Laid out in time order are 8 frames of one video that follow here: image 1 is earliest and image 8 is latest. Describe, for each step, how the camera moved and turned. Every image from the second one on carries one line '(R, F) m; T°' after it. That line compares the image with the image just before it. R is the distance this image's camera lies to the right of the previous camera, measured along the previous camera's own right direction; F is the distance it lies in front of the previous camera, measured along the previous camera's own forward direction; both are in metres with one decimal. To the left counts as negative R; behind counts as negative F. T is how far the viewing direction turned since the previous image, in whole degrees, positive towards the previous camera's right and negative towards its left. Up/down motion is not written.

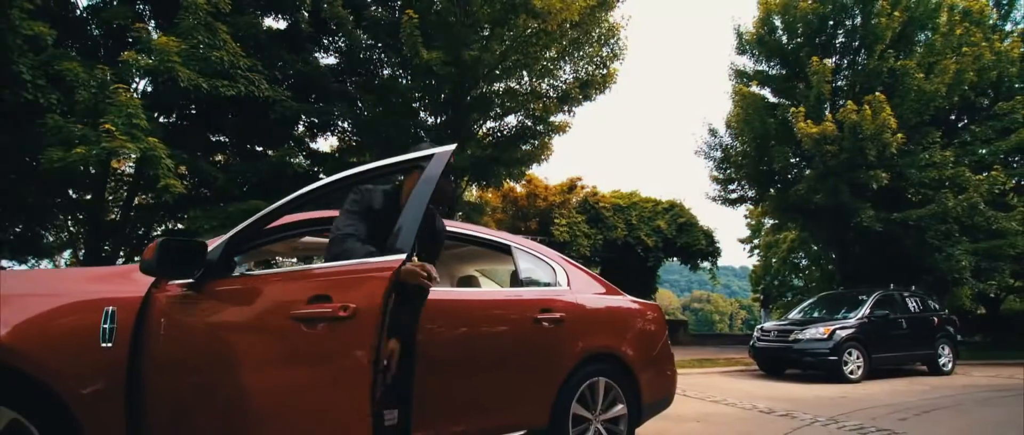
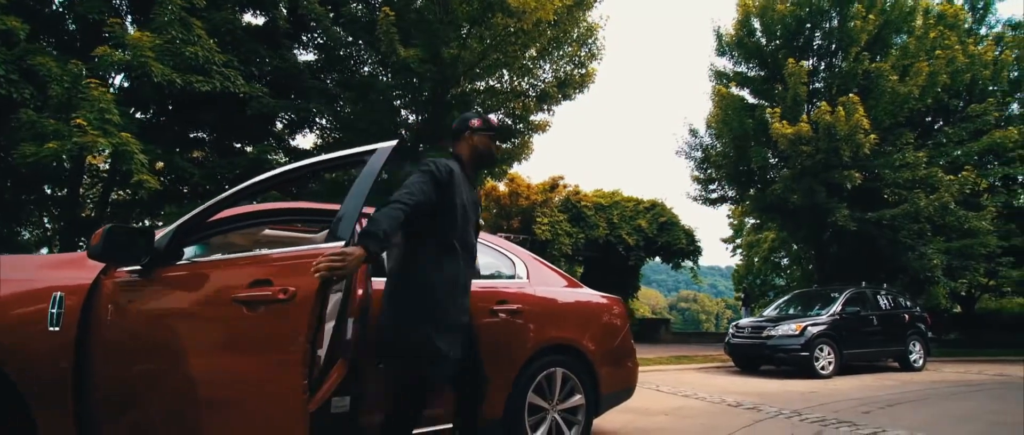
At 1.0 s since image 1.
(+0.2, -0.1) m; +1°
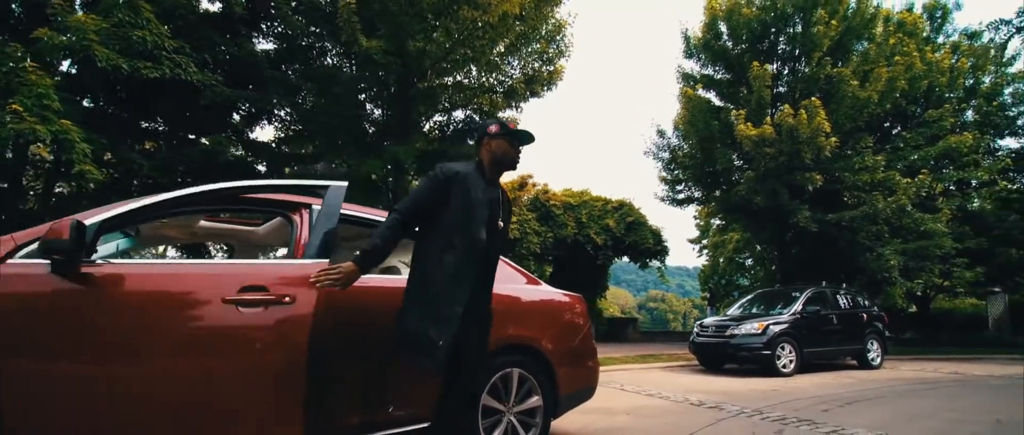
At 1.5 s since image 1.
(+0.1, +0.1) m; +3°
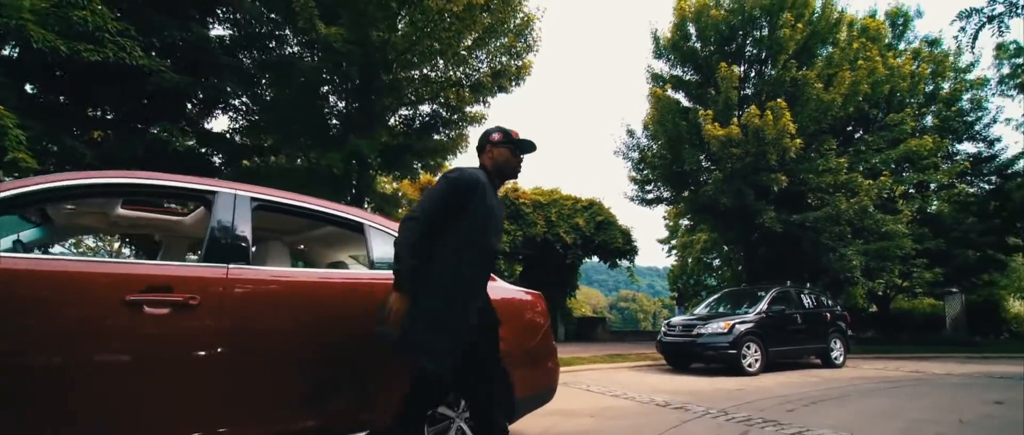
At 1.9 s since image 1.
(+0.1, +0.2) m; +3°
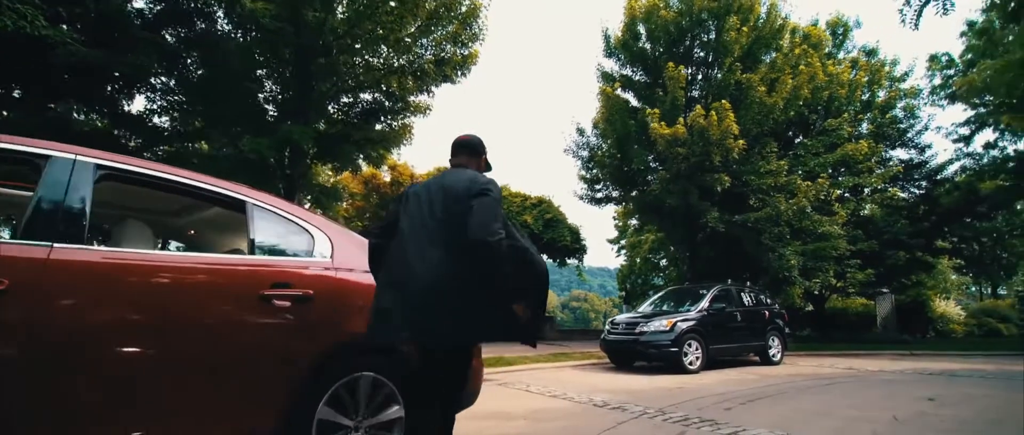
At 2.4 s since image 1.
(+0.2, +0.3) m; +5°
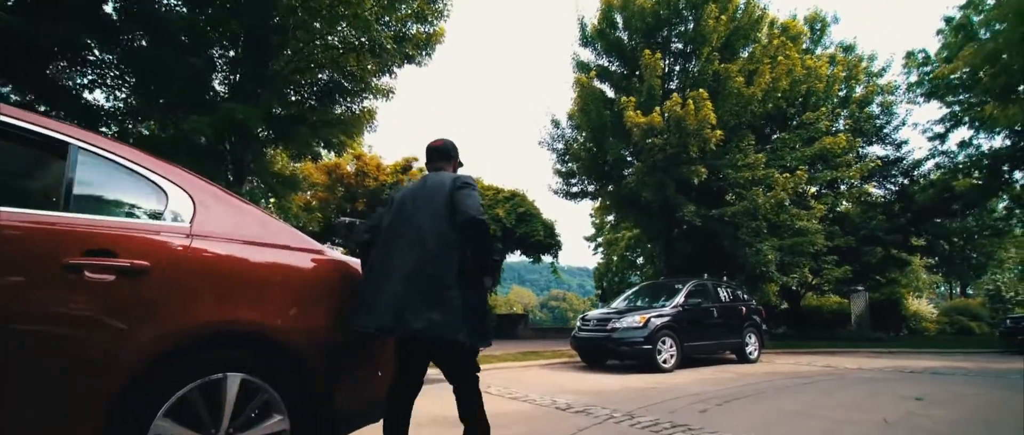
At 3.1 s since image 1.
(+0.2, +0.6) m; +2°
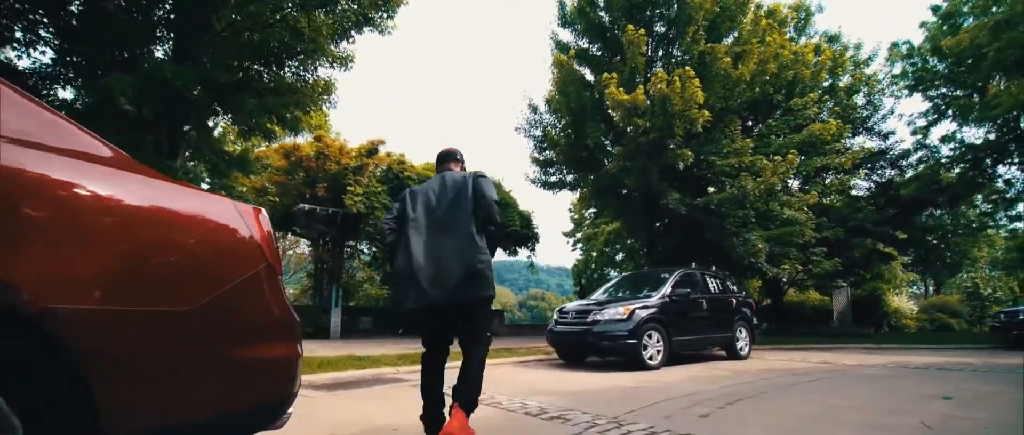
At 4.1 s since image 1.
(+0.1, +0.9) m; +2°
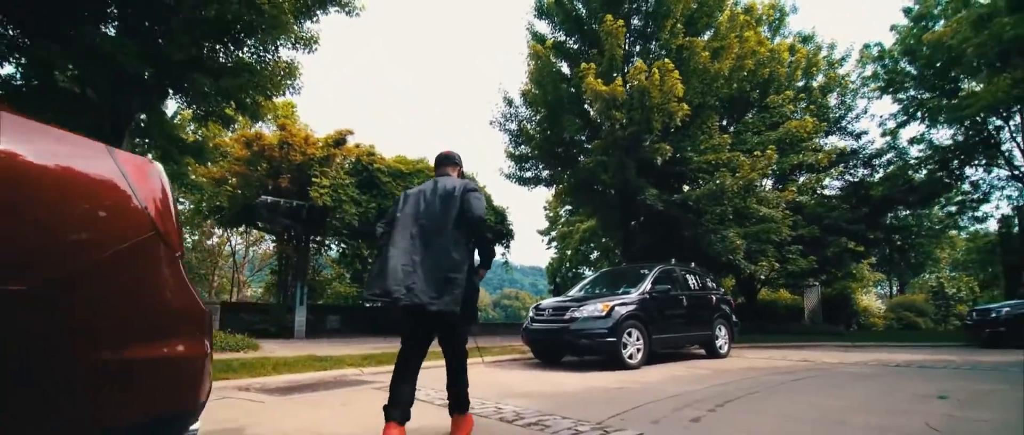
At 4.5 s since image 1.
(0.0, +0.4) m; +3°
